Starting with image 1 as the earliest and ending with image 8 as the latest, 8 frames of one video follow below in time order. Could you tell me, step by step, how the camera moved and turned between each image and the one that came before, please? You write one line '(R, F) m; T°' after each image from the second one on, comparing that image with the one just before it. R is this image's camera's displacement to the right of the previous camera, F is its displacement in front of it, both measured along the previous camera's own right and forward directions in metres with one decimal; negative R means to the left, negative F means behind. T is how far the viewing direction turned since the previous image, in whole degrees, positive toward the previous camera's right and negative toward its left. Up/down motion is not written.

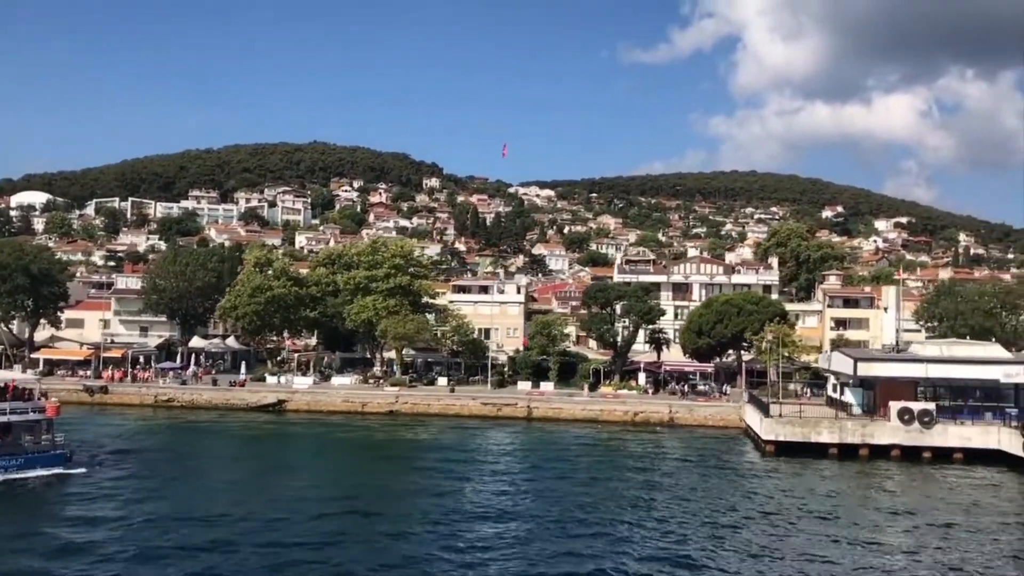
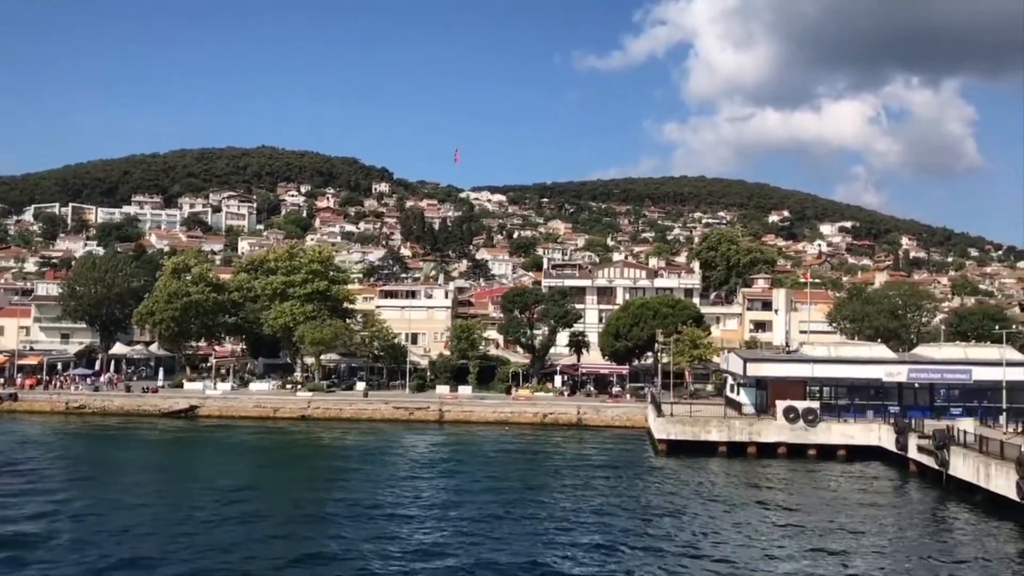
(+2.3, -0.7) m; +3°
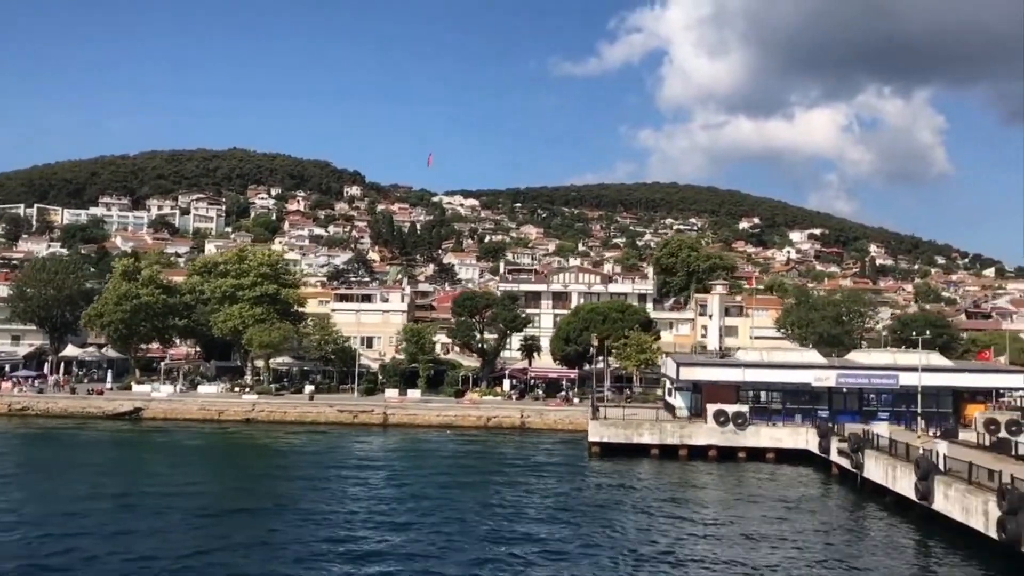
(+1.6, -0.4) m; +1°
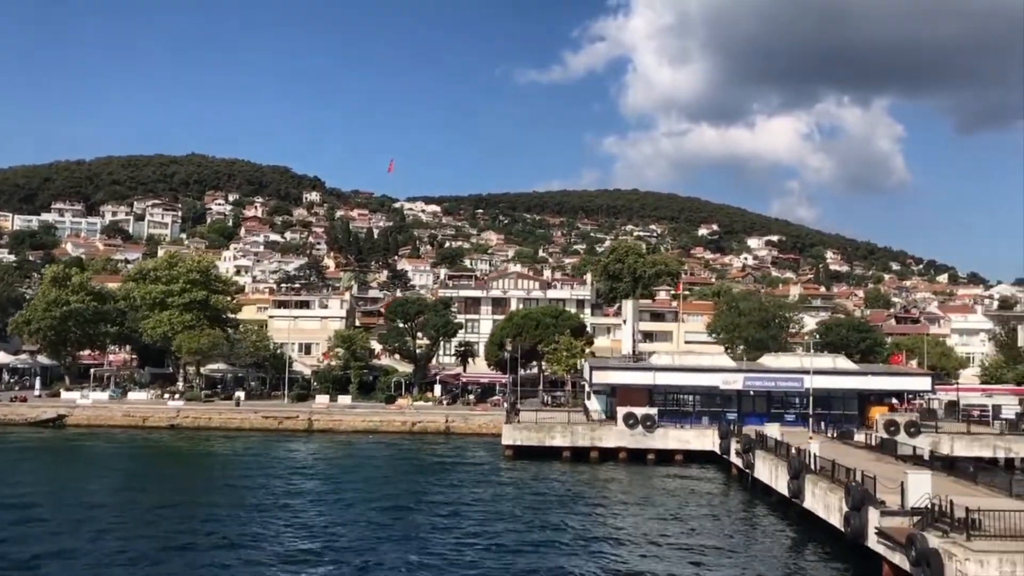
(+2.1, -0.6) m; +2°
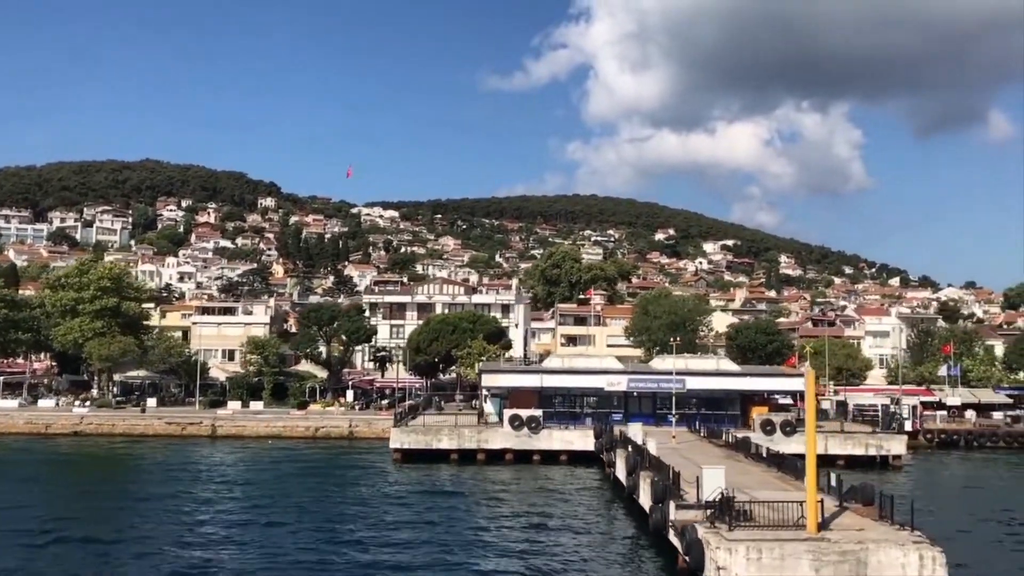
(+3.2, -0.8) m; +2°
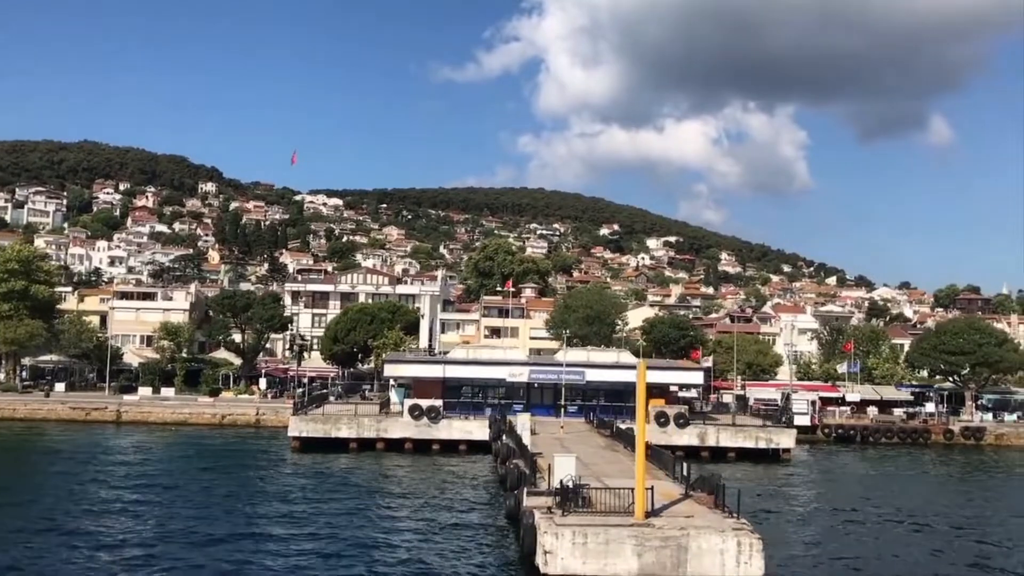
(+1.9, -0.5) m; +3°
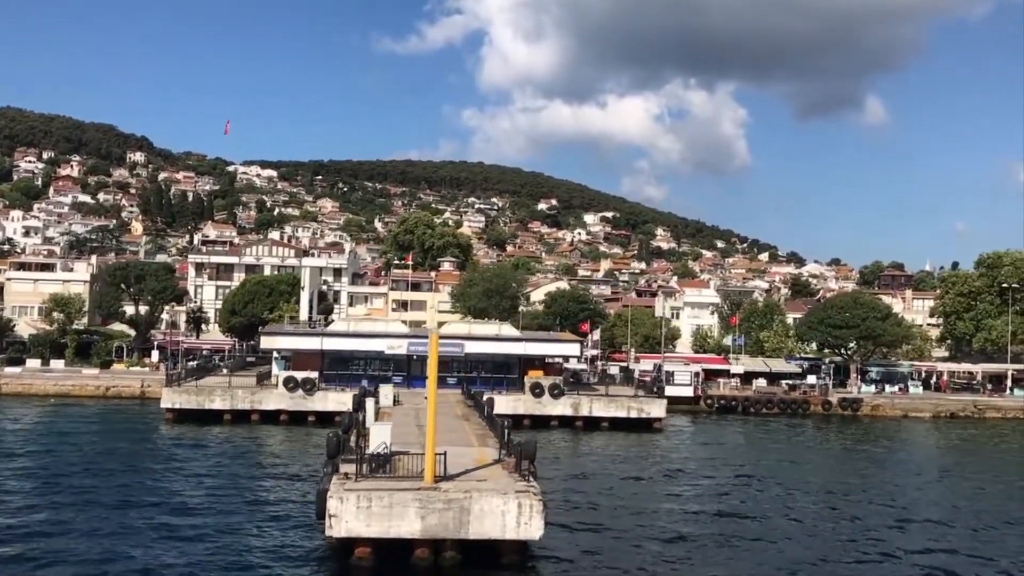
(+2.8, -0.5) m; +3°
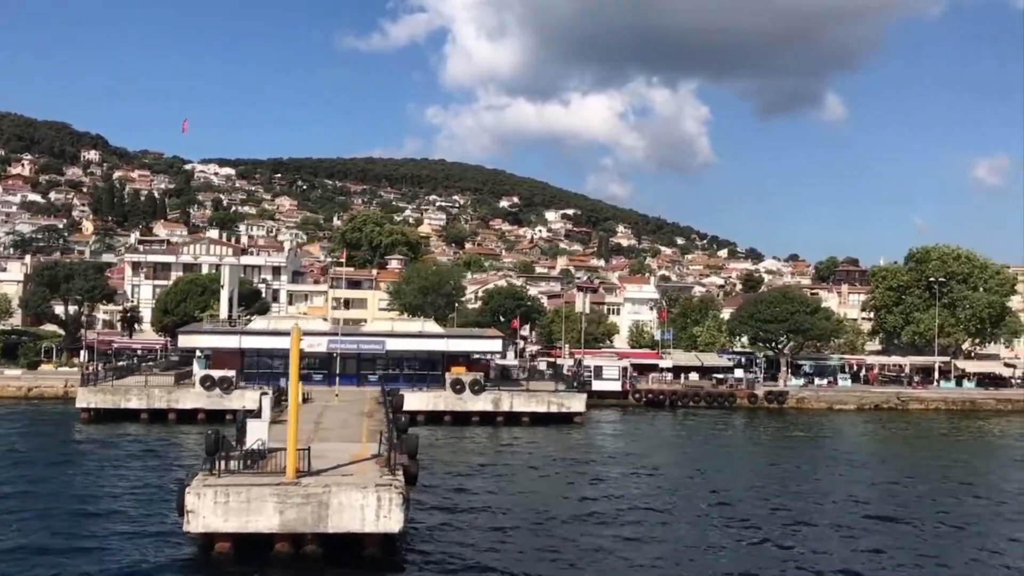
(+2.0, -0.3) m; +2°
